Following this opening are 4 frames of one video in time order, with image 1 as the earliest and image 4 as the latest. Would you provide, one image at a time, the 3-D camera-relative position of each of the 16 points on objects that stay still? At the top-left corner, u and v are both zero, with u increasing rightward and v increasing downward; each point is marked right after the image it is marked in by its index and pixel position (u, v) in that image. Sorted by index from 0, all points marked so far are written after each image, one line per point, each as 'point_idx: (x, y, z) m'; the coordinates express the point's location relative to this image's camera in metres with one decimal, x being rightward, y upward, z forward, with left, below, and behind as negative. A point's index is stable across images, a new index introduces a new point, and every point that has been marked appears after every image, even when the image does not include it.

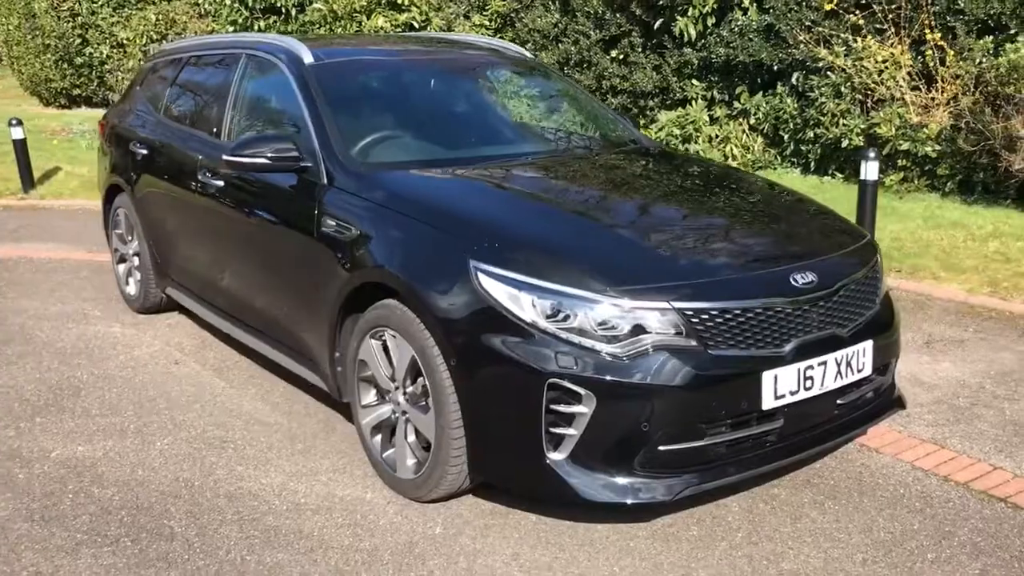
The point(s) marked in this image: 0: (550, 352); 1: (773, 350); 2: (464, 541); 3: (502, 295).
0: (+0.1, -0.2, +3.0) m
1: (+0.9, -0.2, +3.1) m
2: (-0.2, -0.9, +3.2) m
3: (0.0, 0.0, +3.1) m
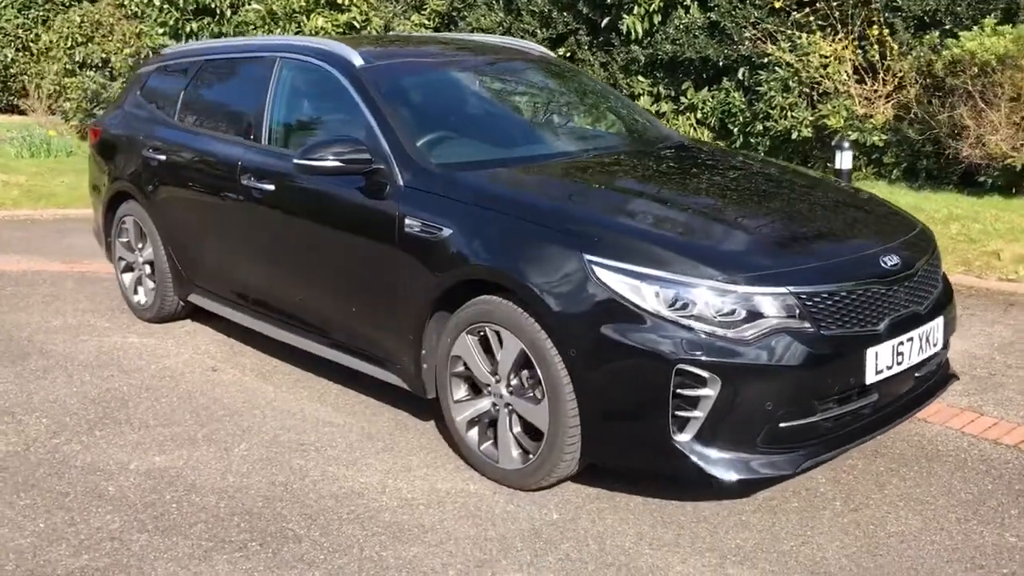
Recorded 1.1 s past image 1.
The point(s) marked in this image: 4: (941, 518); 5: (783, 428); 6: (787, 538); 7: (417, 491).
0: (+0.6, -0.2, +3.1) m
1: (+1.3, -0.1, +3.3) m
2: (+0.3, -0.9, +3.3) m
3: (+0.4, 0.0, +3.2) m
4: (+1.6, -0.8, +3.3) m
5: (+0.9, -0.5, +3.2) m
6: (+1.0, -0.9, +3.2) m
7: (-0.4, -0.8, +3.6) m
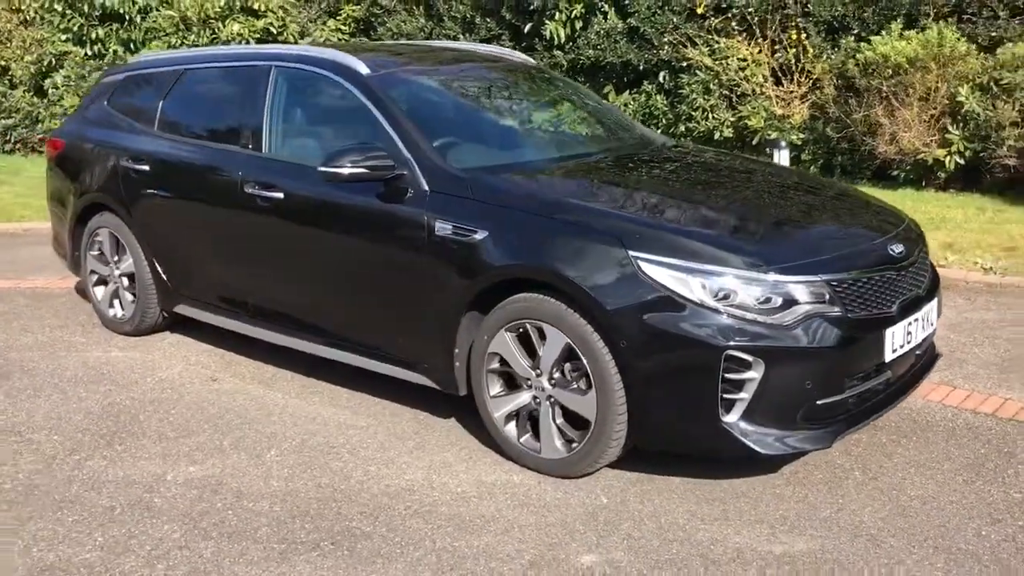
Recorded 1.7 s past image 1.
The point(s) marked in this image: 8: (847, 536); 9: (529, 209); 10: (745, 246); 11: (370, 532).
0: (+0.8, -0.1, +3.3) m
1: (+1.5, -0.1, +3.6) m
2: (+0.5, -0.8, +3.5) m
3: (+0.6, 0.0, +3.4) m
4: (+1.8, -0.8, +3.7) m
5: (+1.1, -0.4, +3.4) m
6: (+1.2, -0.8, +3.5) m
7: (-0.2, -0.8, +3.7) m
8: (+1.2, -0.9, +3.3) m
9: (+0.1, +0.3, +3.8) m
10: (+0.9, +0.2, +3.5) m
11: (-0.5, -0.9, +3.3) m
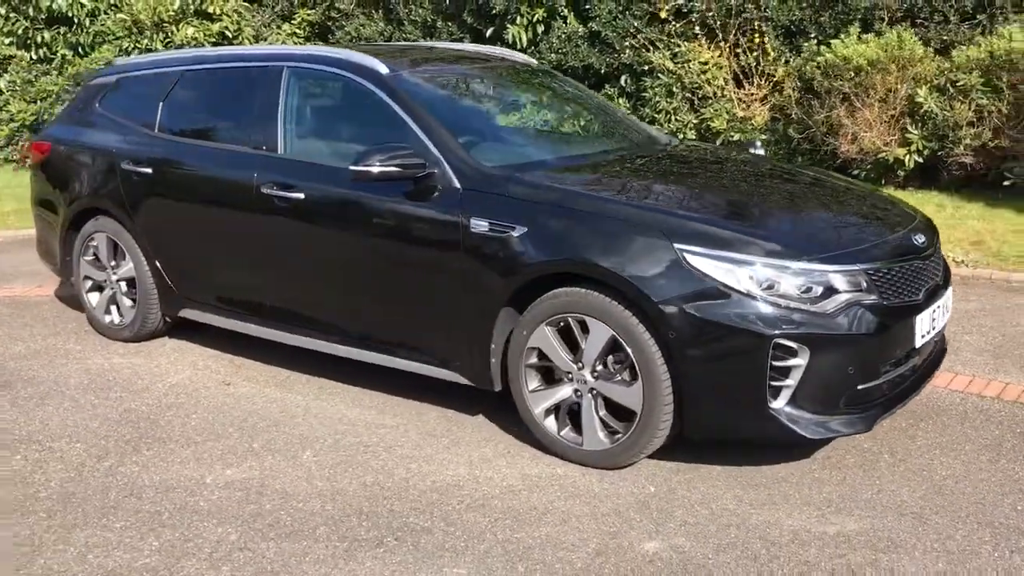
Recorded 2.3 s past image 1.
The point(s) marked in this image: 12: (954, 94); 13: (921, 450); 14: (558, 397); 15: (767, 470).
0: (+1.0, -0.1, +3.4) m
1: (+1.6, 0.0, +3.7) m
2: (+0.7, -0.8, +3.6) m
3: (+0.8, +0.1, +3.5) m
4: (+1.9, -0.7, +3.8) m
5: (+1.3, -0.4, +3.6) m
6: (+1.4, -0.8, +3.6) m
7: (0.0, -0.8, +3.7) m
8: (+1.4, -0.8, +3.4) m
9: (+0.2, +0.3, +3.9) m
10: (+1.0, +0.2, +3.6) m
11: (-0.3, -0.9, +3.3) m
12: (+4.0, +1.8, +8.3) m
13: (+1.8, -0.7, +3.9) m
14: (+0.2, -0.5, +3.9) m
15: (+1.0, -0.7, +3.8) m
